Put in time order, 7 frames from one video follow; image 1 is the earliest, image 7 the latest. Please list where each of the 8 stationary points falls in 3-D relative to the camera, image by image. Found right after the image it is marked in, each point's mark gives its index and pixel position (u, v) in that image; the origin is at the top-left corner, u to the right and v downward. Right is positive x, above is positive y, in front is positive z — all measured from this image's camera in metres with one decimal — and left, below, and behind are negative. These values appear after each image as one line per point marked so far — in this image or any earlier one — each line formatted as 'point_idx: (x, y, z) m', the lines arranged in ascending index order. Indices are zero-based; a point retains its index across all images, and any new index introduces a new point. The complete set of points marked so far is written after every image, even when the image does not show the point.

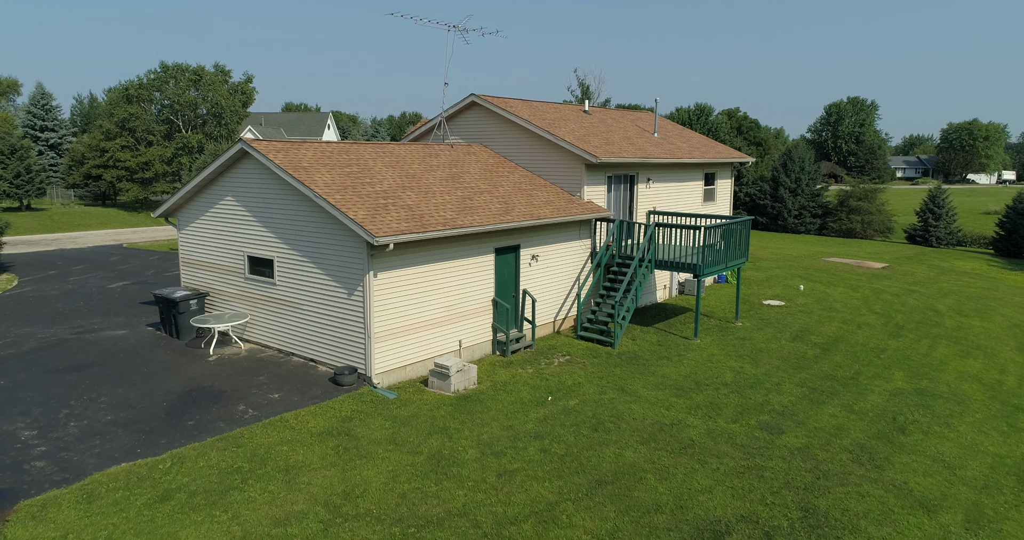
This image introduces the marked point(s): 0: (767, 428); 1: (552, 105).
0: (+3.5, -2.1, +9.9) m
1: (+0.9, +4.0, +17.4) m
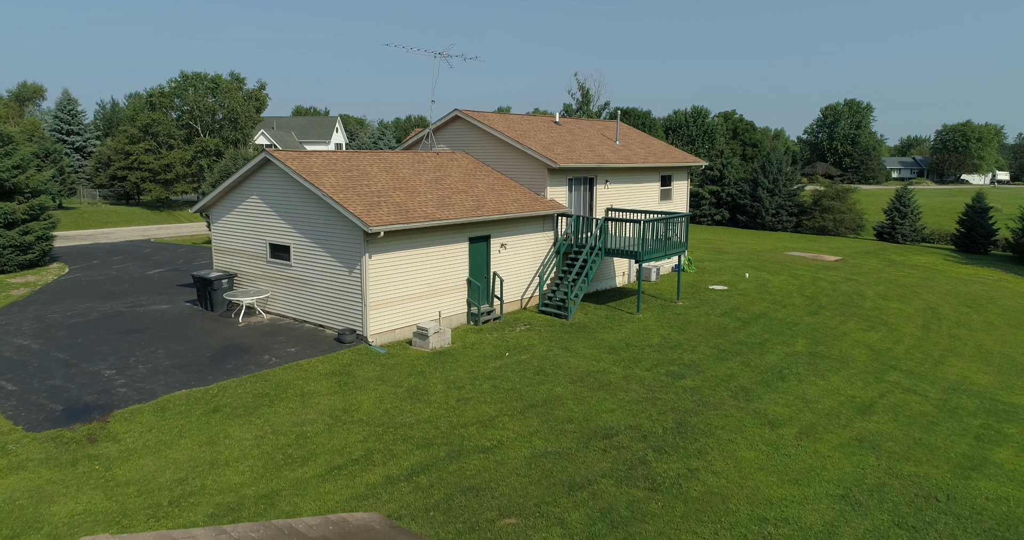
0: (+2.8, -1.8, +12.8) m
1: (+0.4, +4.3, +20.3) m
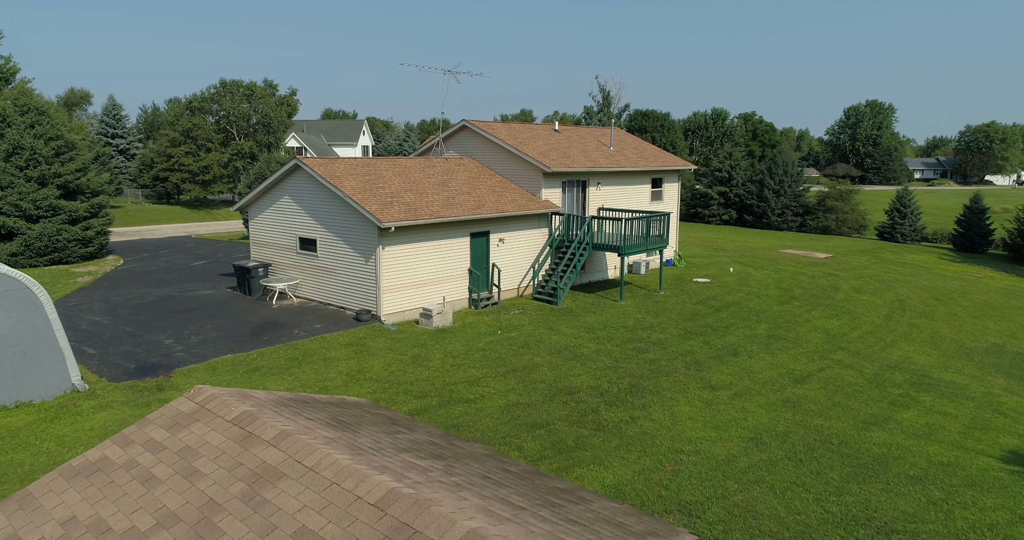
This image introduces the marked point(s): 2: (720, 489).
0: (+2.6, -1.6, +14.9) m
1: (+0.5, +4.5, +22.6) m
2: (+2.6, -2.7, +9.0) m
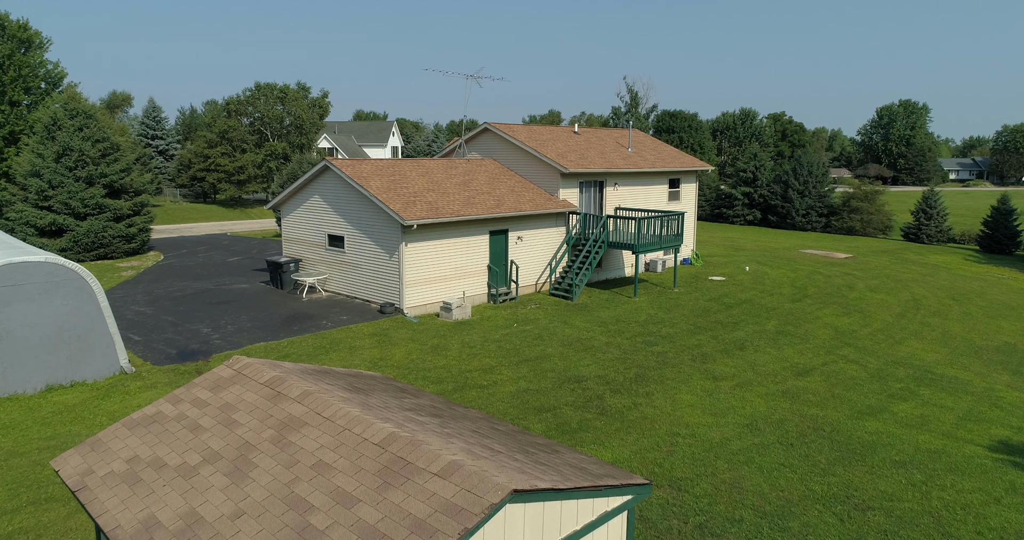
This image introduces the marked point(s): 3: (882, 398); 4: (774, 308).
0: (+2.9, -1.6, +15.6) m
1: (+1.2, +4.6, +23.3) m
2: (+2.7, -2.7, +9.7) m
3: (+7.0, -2.4, +13.5) m
4: (+7.2, -1.0, +19.8) m
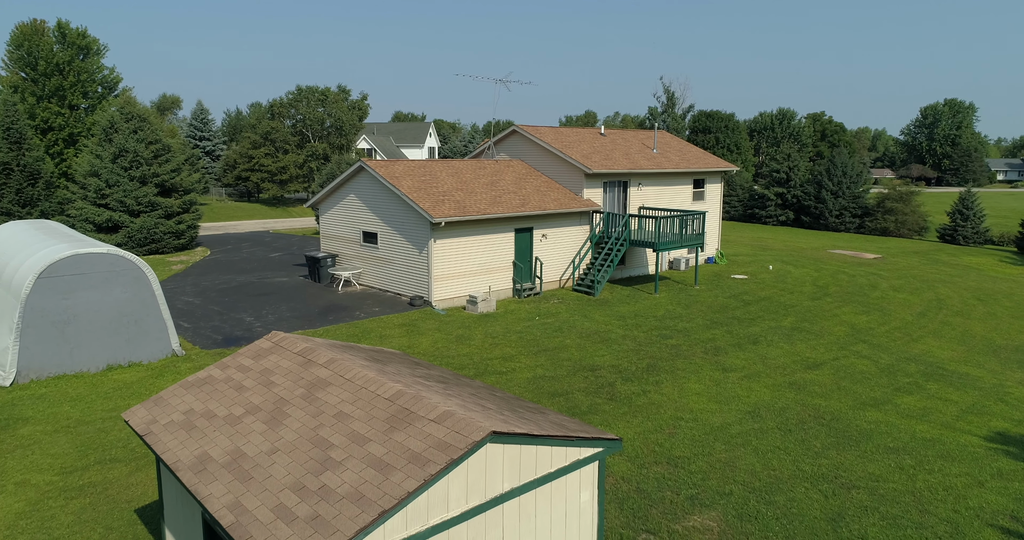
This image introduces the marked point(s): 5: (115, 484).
0: (+3.4, -1.5, +16.3) m
1: (+2.1, +4.7, +24.1) m
2: (+2.8, -2.6, +10.4) m
3: (+7.3, -2.4, +14.0) m
4: (+7.9, -1.0, +20.3) m
5: (-4.8, -2.6, +8.7) m
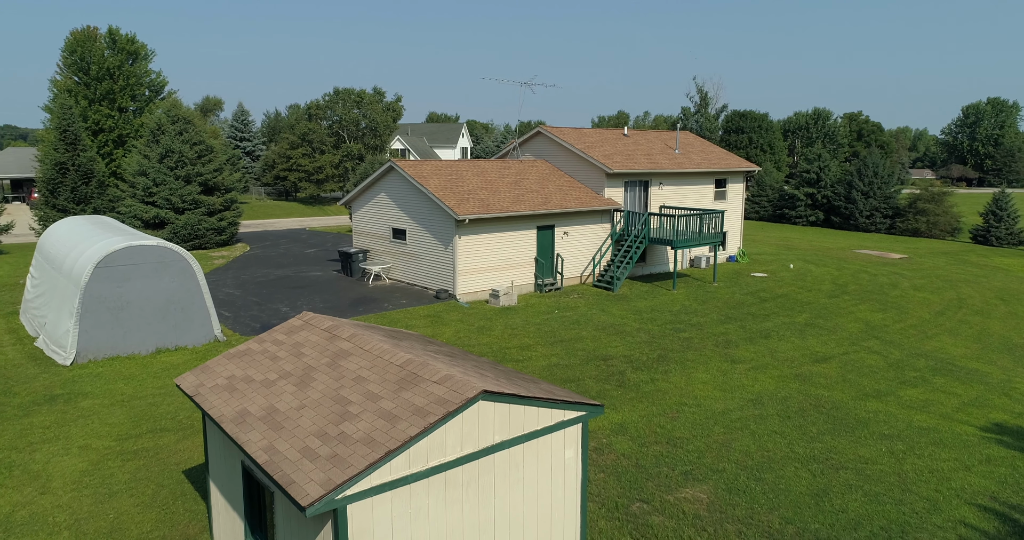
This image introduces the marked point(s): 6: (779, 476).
0: (+3.9, -1.4, +17.0) m
1: (+3.0, +4.8, +24.8) m
2: (+3.0, -2.5, +11.1) m
3: (+7.6, -2.3, +14.5) m
4: (+8.6, -0.9, +20.7) m
5: (-4.7, -2.4, +9.8) m
6: (+3.6, -2.8, +9.7) m
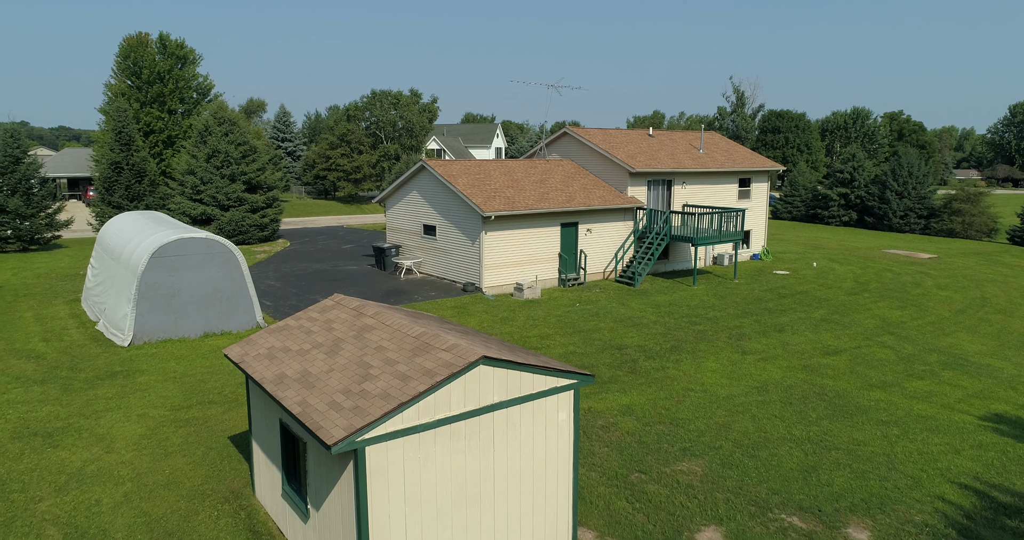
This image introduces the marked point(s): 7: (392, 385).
0: (+4.4, -1.3, +17.6) m
1: (+4.0, +4.9, +25.5) m
2: (+3.2, -2.4, +11.8) m
3: (+8.1, -2.2, +15.0) m
4: (+9.3, -0.9, +21.1) m
5: (-4.5, -2.2, +10.9) m
6: (+3.8, -2.7, +10.4) m
7: (-1.0, -1.0, +6.2) m
